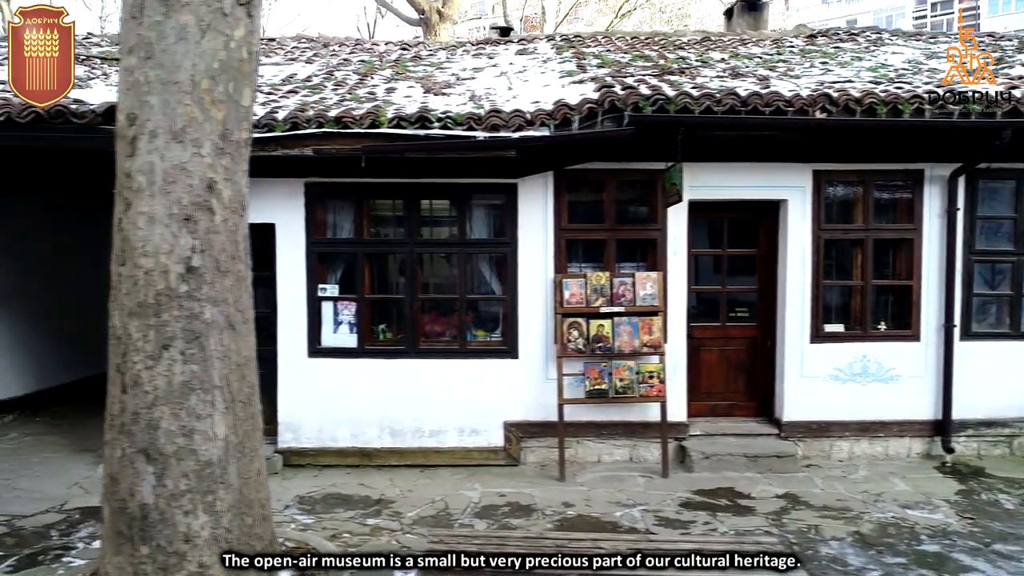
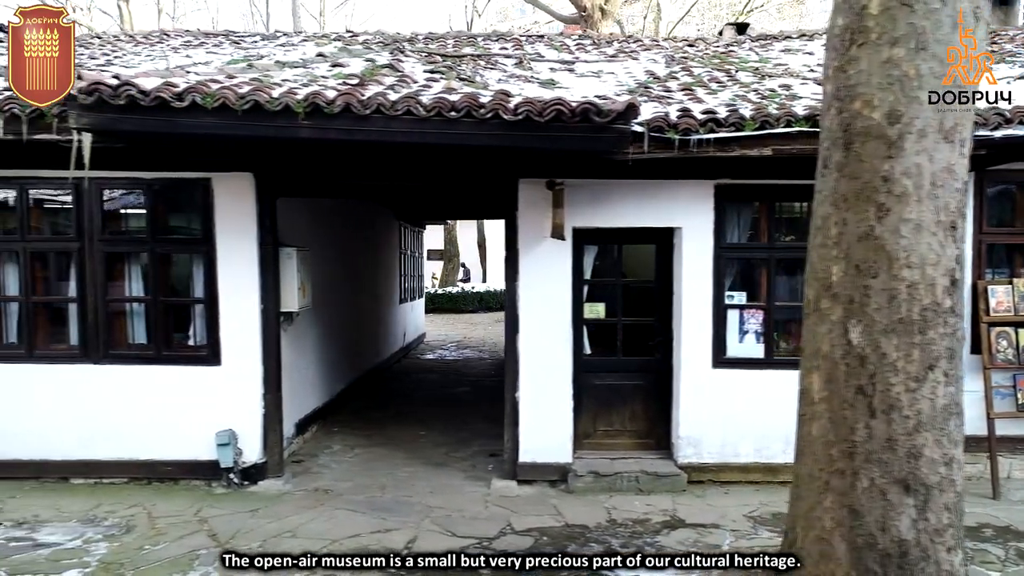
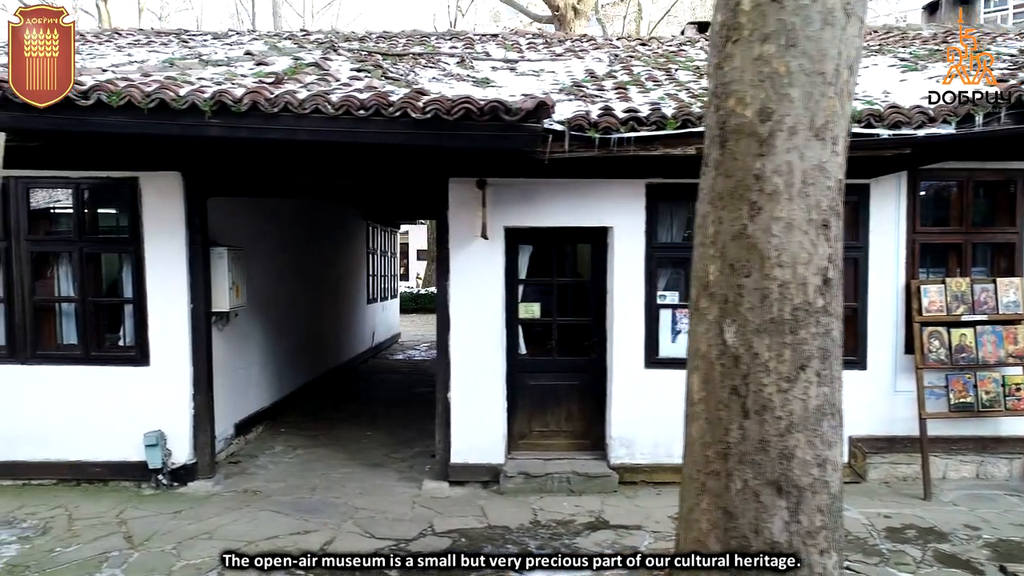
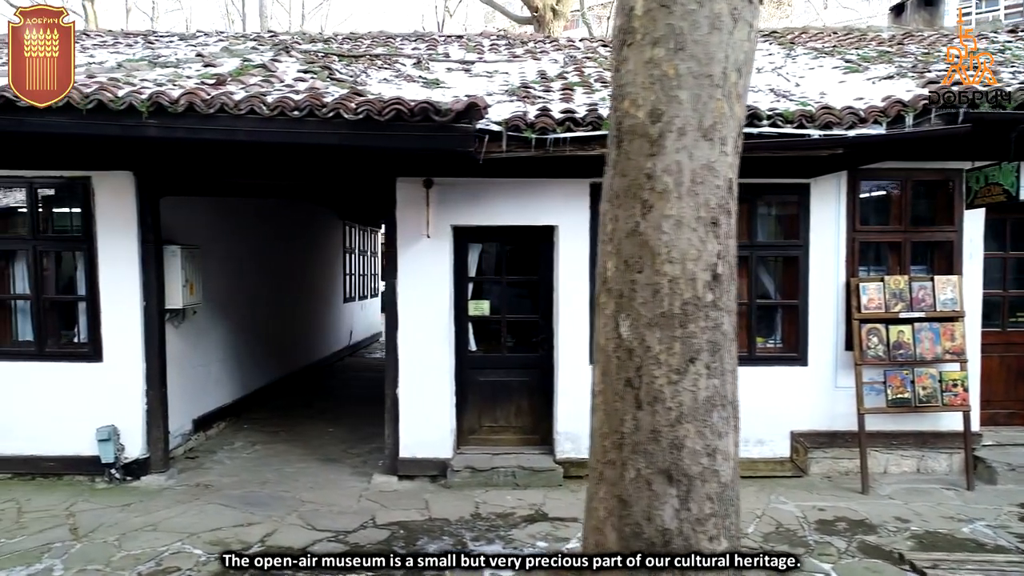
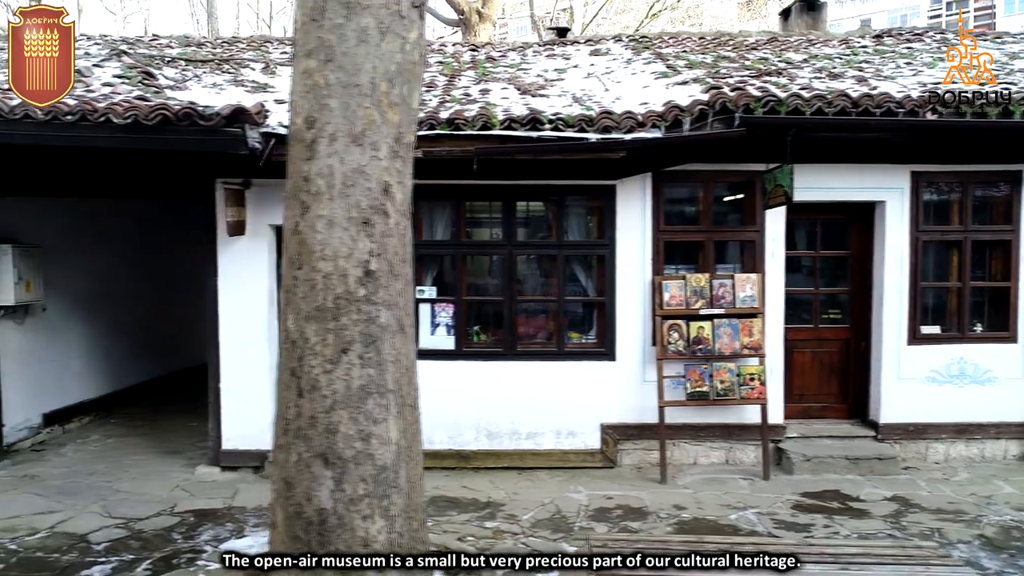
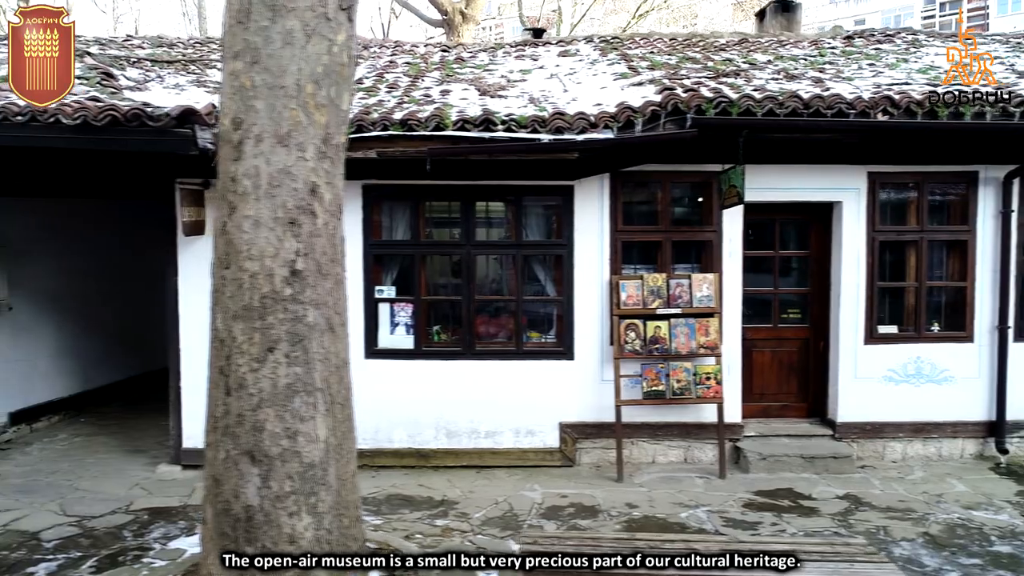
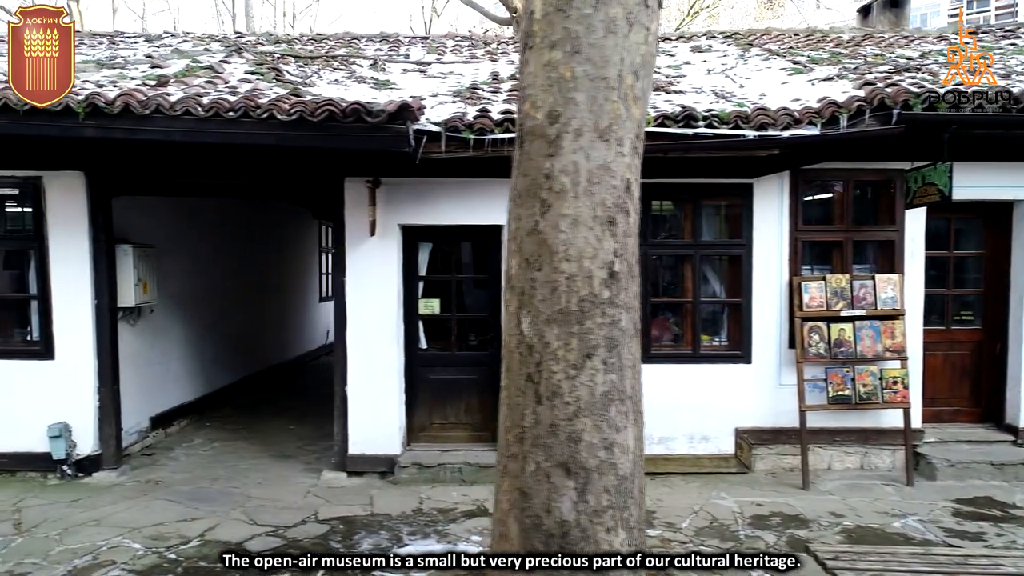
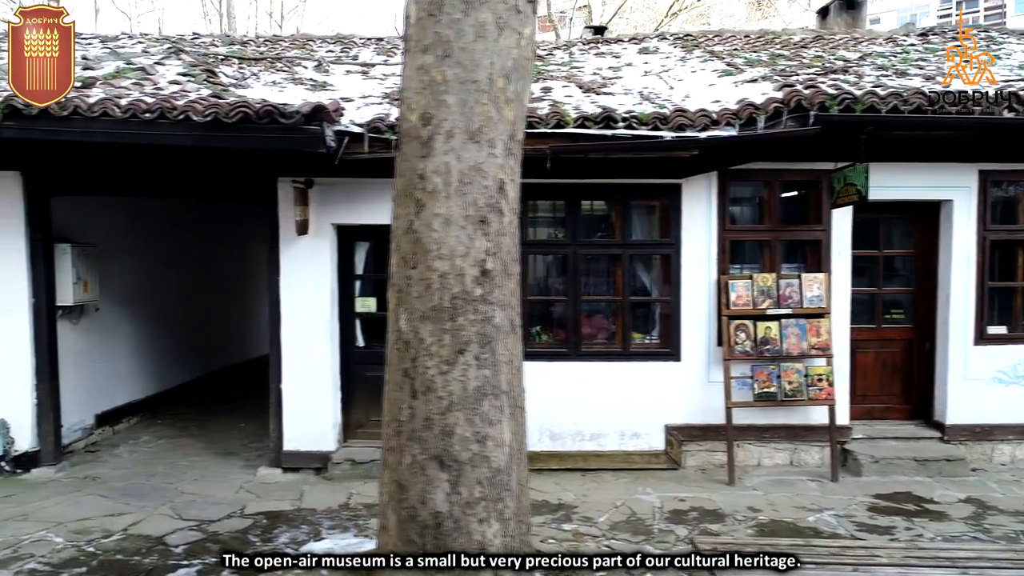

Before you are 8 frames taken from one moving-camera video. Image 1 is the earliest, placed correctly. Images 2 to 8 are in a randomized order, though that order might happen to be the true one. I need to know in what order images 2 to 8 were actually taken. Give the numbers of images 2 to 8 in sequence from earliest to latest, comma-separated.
6, 5, 8, 7, 4, 3, 2
